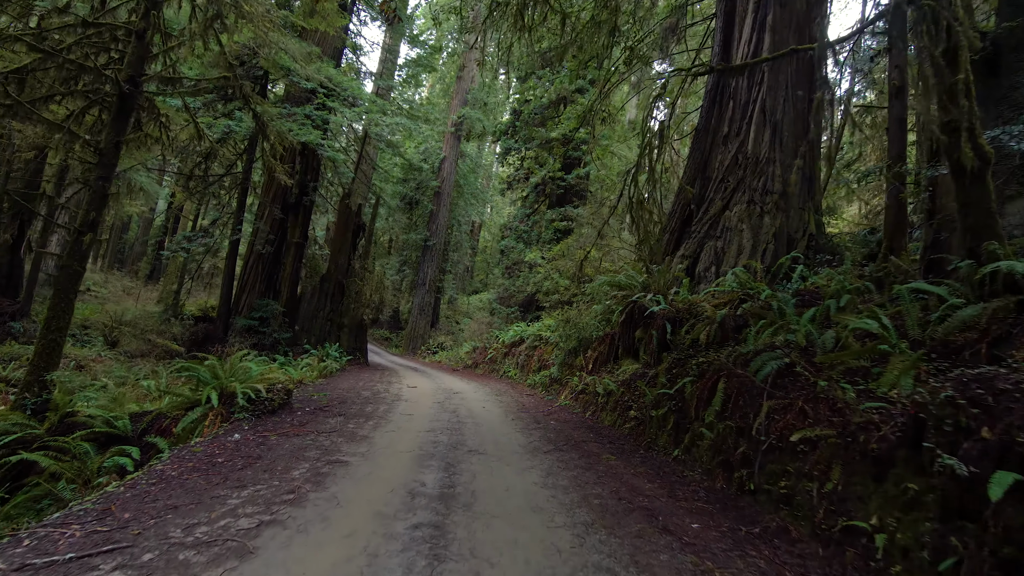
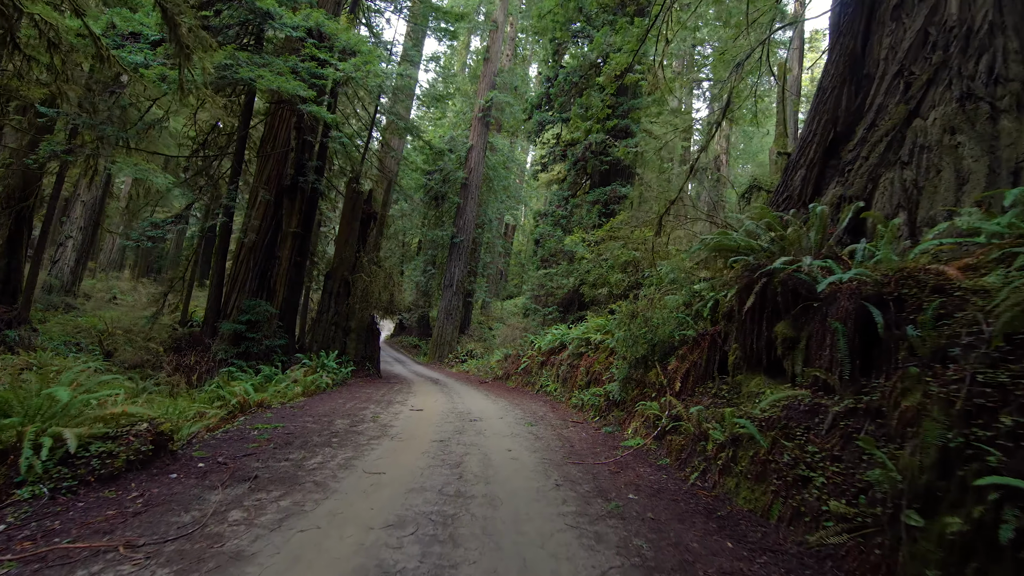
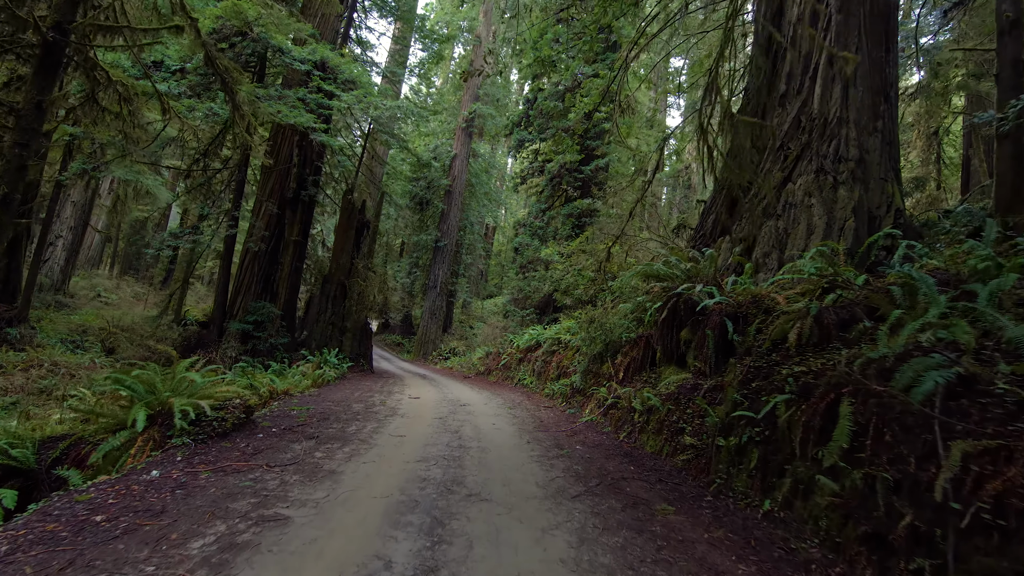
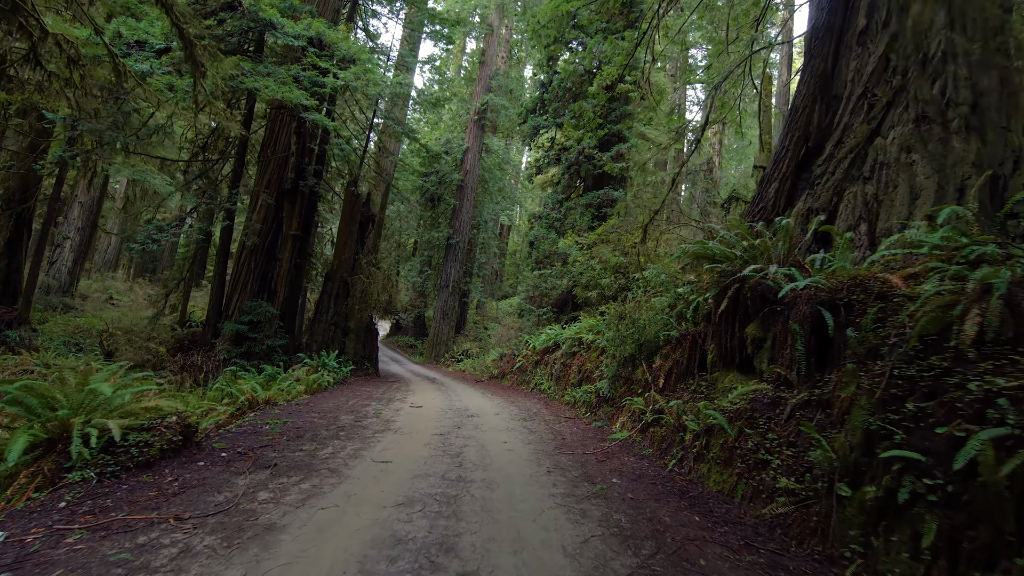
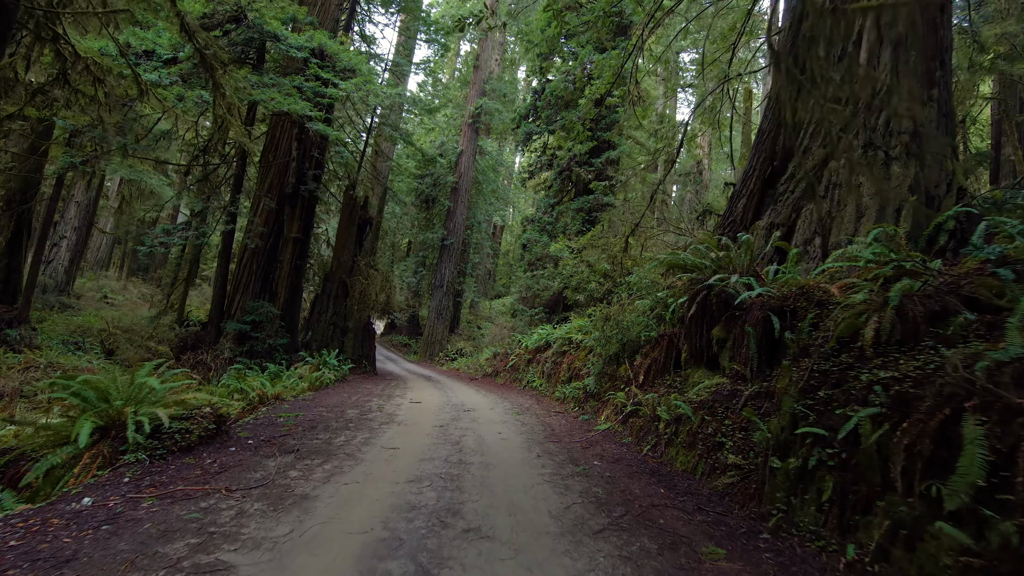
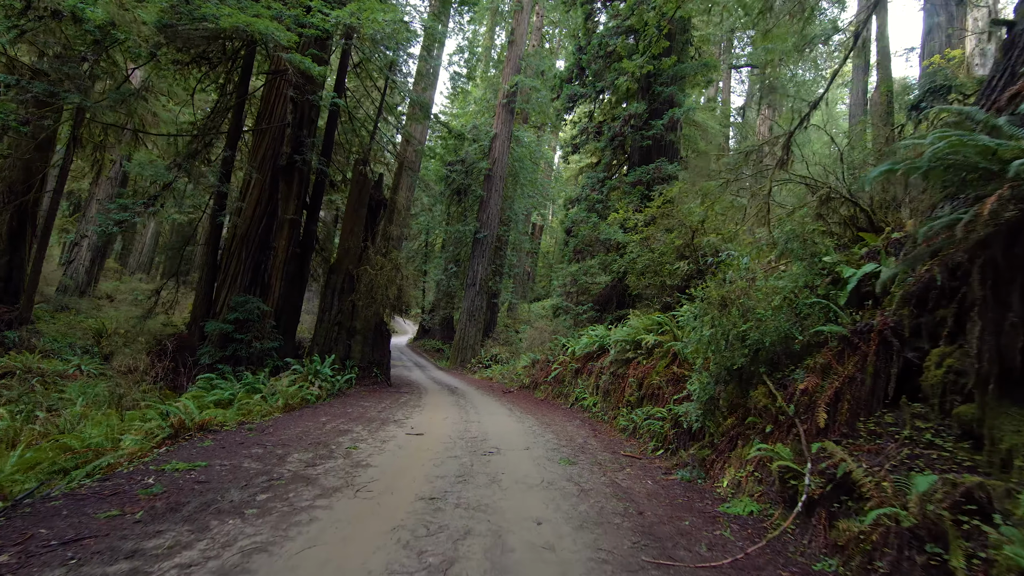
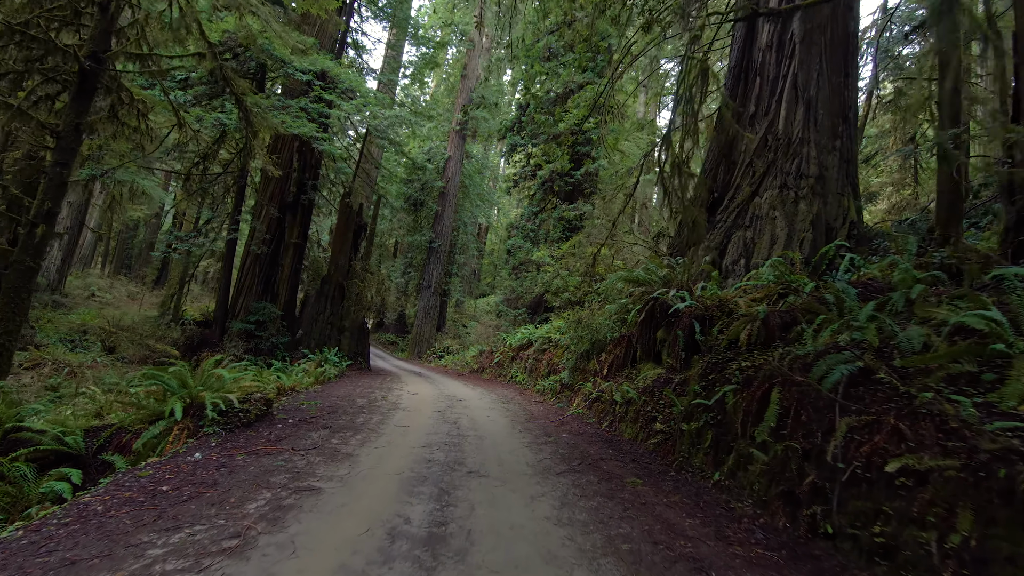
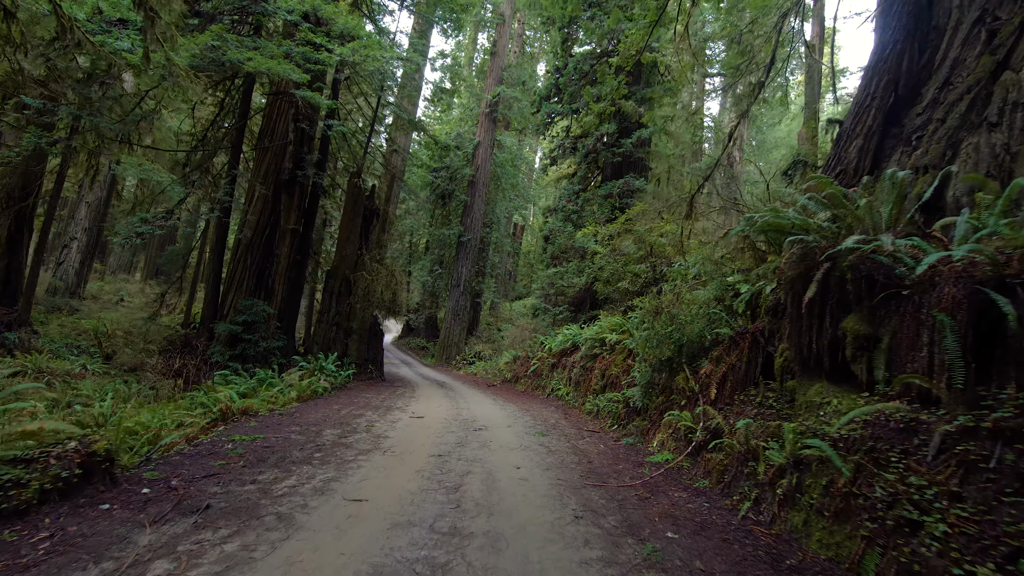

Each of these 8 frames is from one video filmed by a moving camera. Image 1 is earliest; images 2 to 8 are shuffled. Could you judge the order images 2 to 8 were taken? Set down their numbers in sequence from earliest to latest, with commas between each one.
7, 3, 5, 4, 2, 8, 6
